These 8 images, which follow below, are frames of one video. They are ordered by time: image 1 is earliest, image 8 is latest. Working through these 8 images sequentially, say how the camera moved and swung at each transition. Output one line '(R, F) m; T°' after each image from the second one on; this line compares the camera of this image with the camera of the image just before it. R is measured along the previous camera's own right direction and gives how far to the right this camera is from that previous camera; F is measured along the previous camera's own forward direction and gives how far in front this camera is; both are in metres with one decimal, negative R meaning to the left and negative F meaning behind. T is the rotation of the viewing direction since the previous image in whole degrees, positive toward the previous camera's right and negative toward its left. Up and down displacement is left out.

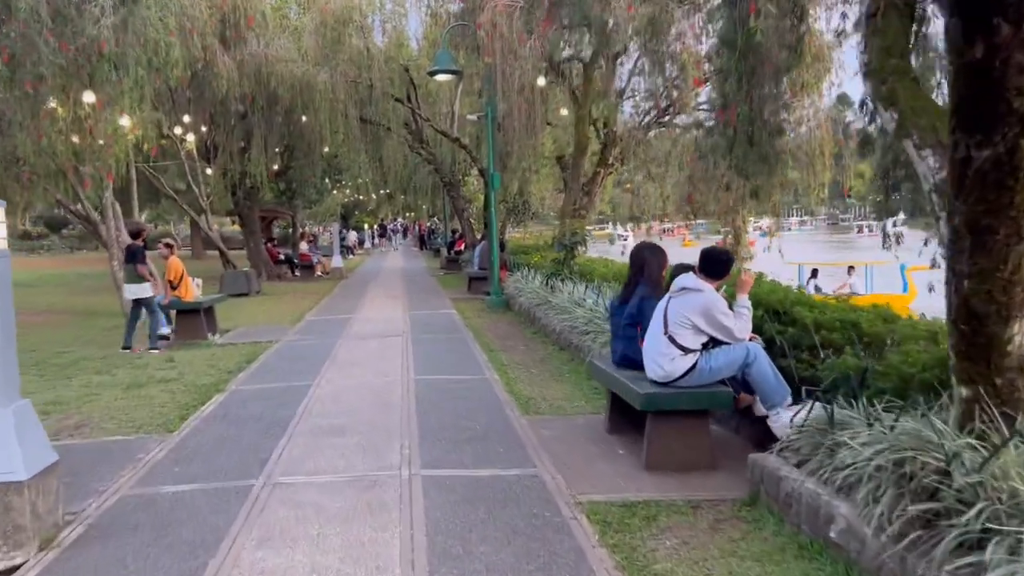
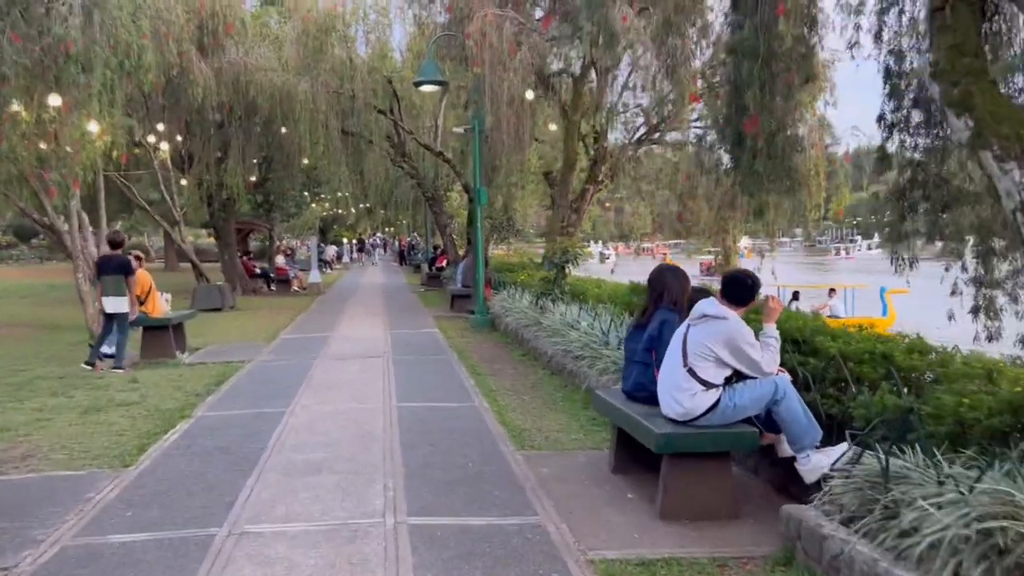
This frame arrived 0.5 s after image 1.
(-0.1, +0.6) m; +2°
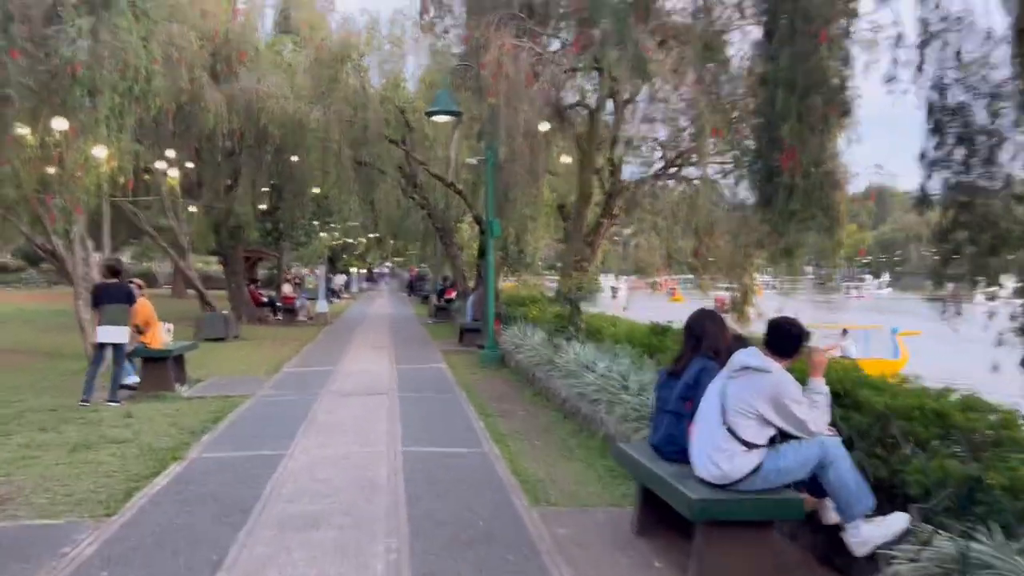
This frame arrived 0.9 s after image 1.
(-0.1, +0.4) m; -1°
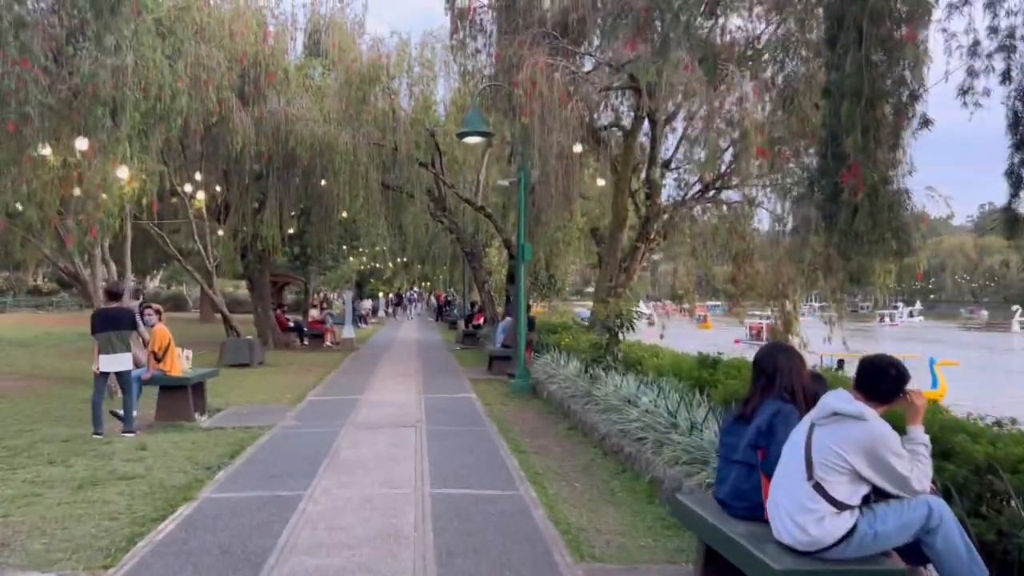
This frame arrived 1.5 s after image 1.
(-0.1, +0.6) m; -2°
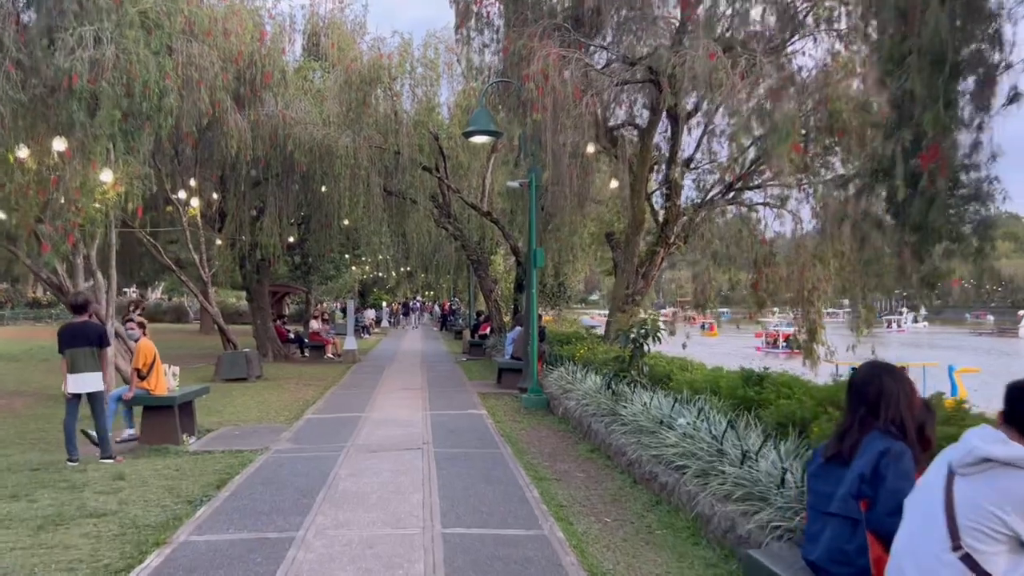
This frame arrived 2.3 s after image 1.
(-0.1, +0.9) m; 0°
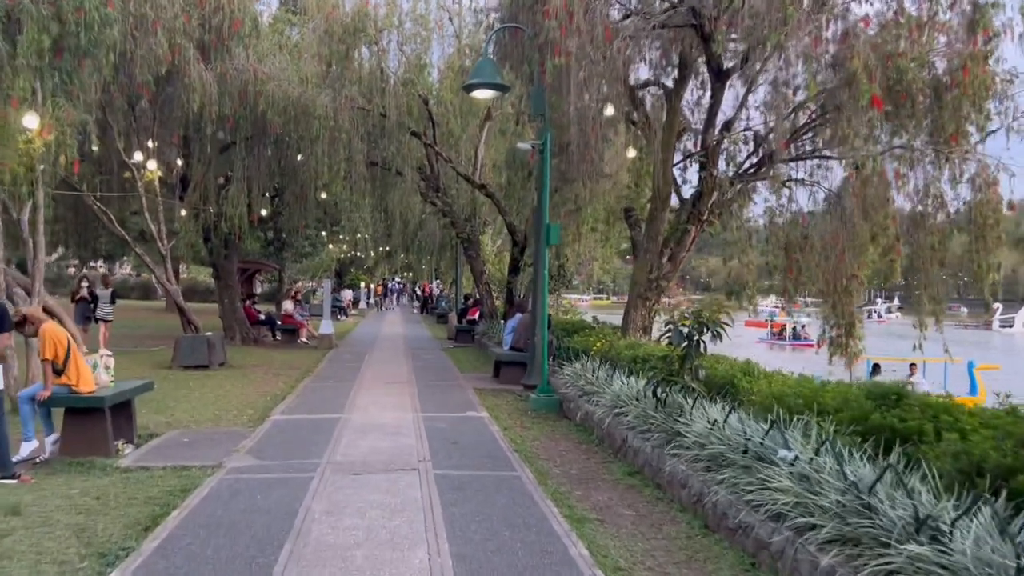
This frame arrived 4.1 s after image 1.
(-0.4, +2.0) m; +2°
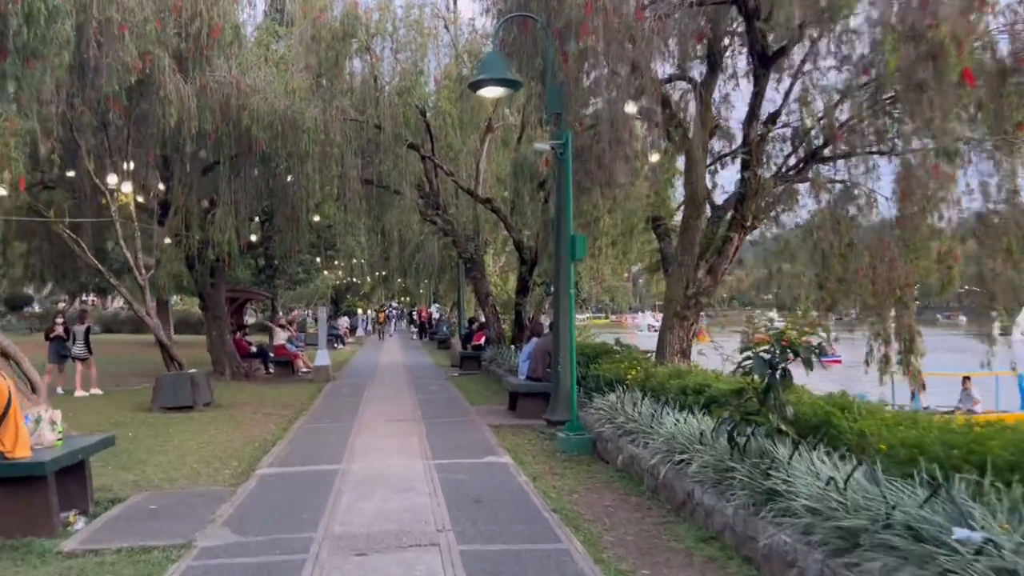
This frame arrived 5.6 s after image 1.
(-0.3, +1.5) m; 0°
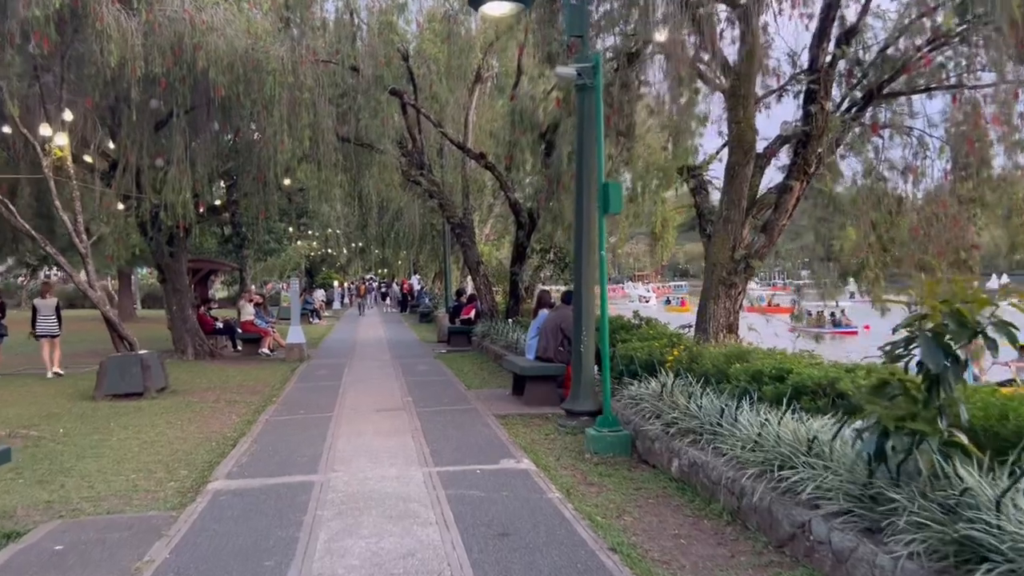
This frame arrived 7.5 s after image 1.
(-0.4, +1.9) m; +2°
